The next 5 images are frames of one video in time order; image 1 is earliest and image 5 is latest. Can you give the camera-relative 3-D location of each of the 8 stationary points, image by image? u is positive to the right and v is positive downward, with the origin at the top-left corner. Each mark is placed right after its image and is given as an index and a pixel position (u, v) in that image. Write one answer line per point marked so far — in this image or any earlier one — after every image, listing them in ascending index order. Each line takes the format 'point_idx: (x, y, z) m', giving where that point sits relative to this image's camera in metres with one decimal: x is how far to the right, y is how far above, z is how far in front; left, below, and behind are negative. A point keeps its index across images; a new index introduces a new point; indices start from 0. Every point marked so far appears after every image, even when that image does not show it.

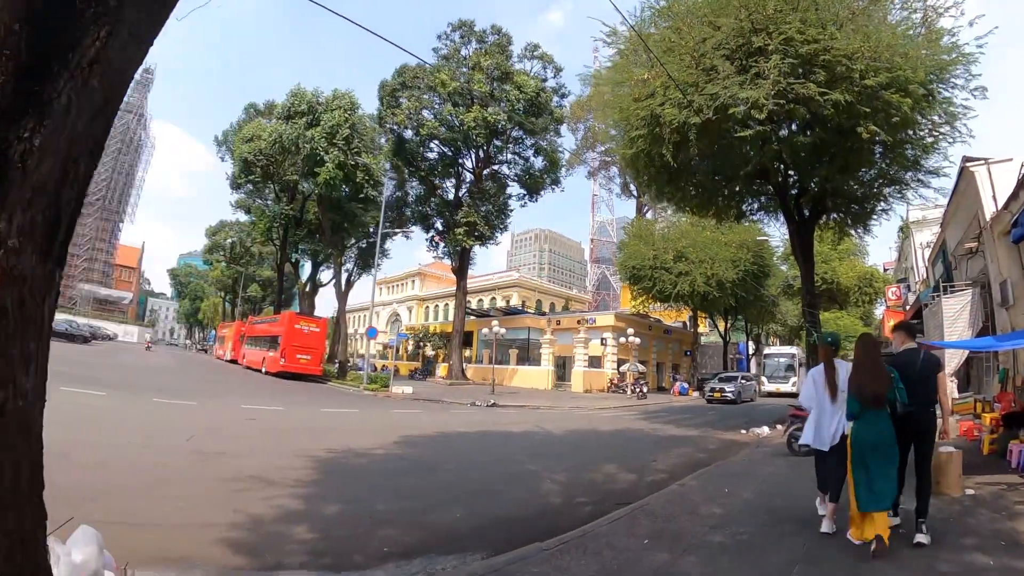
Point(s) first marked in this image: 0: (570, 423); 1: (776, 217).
0: (+1.3, -3.2, +14.3) m
1: (+8.6, +2.4, +19.3) m
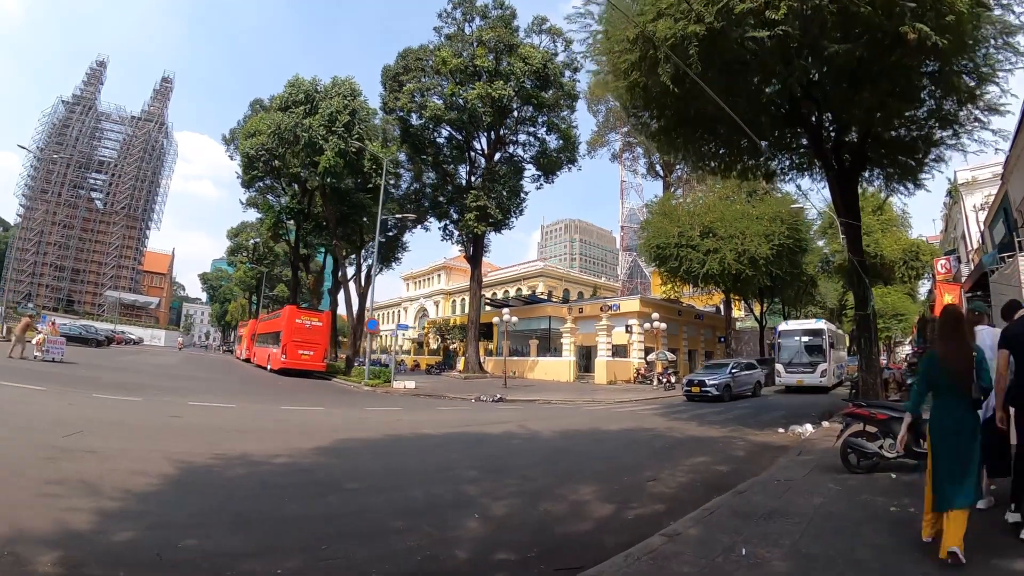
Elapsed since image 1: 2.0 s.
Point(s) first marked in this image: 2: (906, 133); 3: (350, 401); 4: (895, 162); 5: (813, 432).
0: (+1.2, -2.7, +12.2) m
1: (+8.5, +3.2, +16.8) m
2: (+9.3, +3.7, +13.9) m
3: (-4.7, -3.2, +17.3) m
4: (+9.5, +3.1, +14.7) m
5: (+4.7, -2.3, +9.2) m
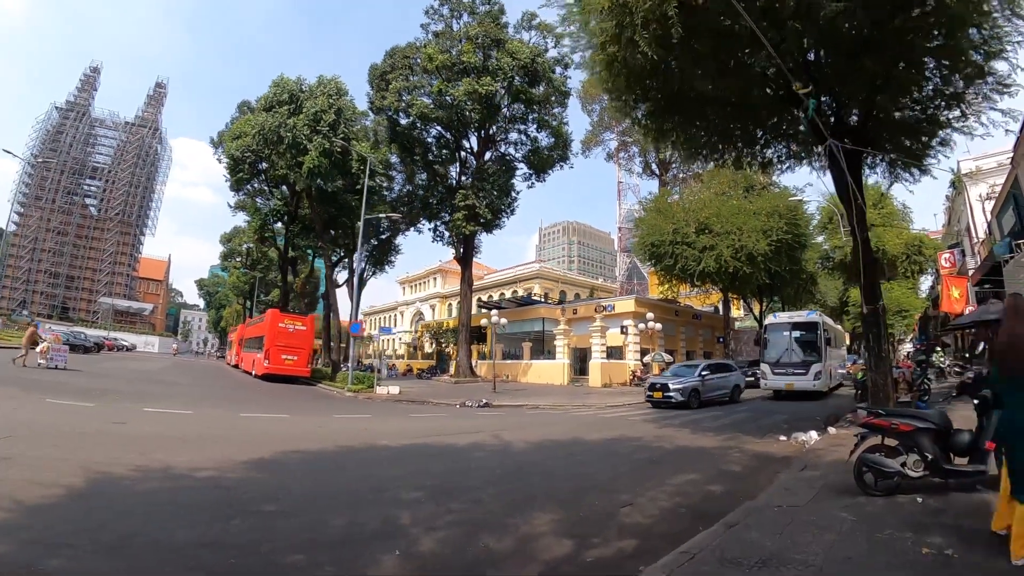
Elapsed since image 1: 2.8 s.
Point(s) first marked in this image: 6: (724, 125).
0: (+0.7, -2.6, +11.2) m
1: (+8.0, +3.4, +15.8) m
2: (+8.8, +3.8, +13.0) m
3: (-5.1, -3.2, +16.4) m
4: (+9.0, +3.3, +13.7) m
5: (+4.3, -2.1, +8.3) m
6: (+4.8, +3.7, +13.6) m
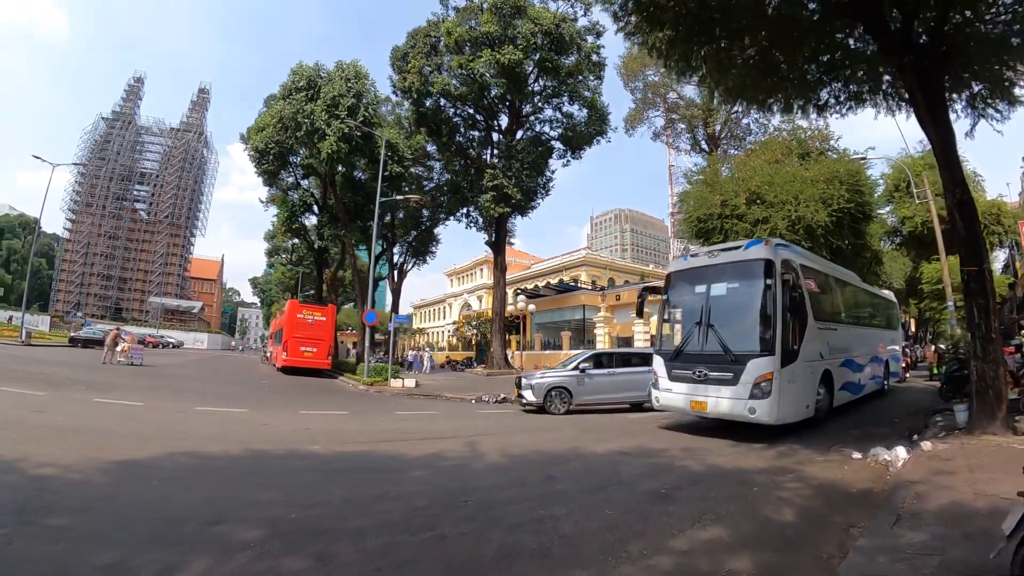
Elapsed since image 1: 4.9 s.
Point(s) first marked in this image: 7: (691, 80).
0: (+0.7, -2.2, +9.1) m
1: (+8.1, +4.1, +13.0) m
2: (+8.7, +4.5, +10.1) m
3: (-4.7, -2.9, +14.7) m
4: (+8.9, +4.0, +10.8) m
5: (+3.9, -1.7, +5.9) m
6: (+4.8, +4.3, +11.0) m
7: (+3.9, +4.4, +12.5) m
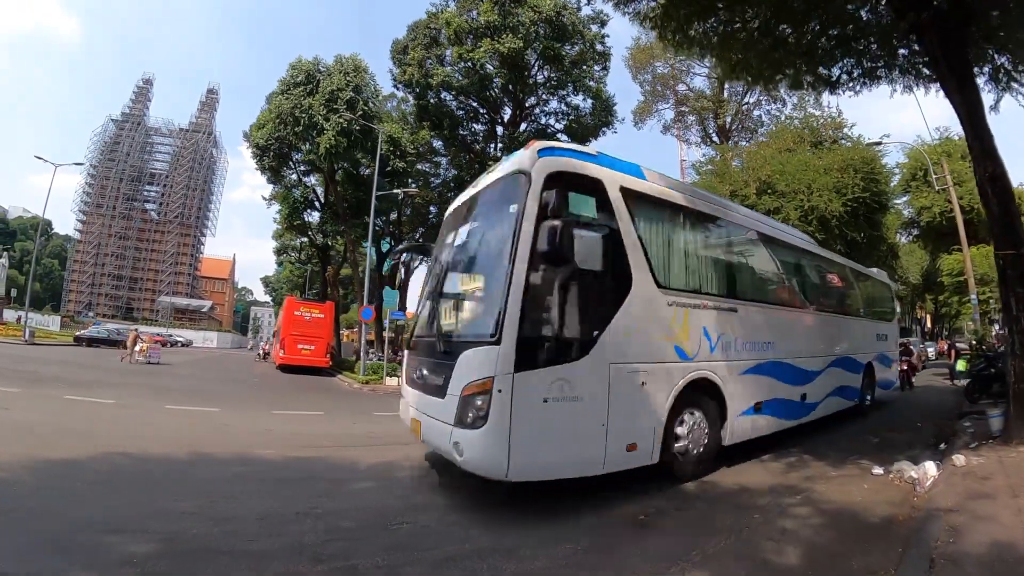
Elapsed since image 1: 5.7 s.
0: (+0.4, -2.1, +8.3) m
1: (+7.9, +4.2, +12.1) m
2: (+8.4, +4.7, +9.2) m
3: (-4.8, -2.8, +14.1) m
4: (+8.7, +4.1, +9.9) m
5: (+3.6, -1.6, +5.1) m
6: (+4.5, +4.4, +10.1) m
7: (+3.7, +4.6, +11.7) m
